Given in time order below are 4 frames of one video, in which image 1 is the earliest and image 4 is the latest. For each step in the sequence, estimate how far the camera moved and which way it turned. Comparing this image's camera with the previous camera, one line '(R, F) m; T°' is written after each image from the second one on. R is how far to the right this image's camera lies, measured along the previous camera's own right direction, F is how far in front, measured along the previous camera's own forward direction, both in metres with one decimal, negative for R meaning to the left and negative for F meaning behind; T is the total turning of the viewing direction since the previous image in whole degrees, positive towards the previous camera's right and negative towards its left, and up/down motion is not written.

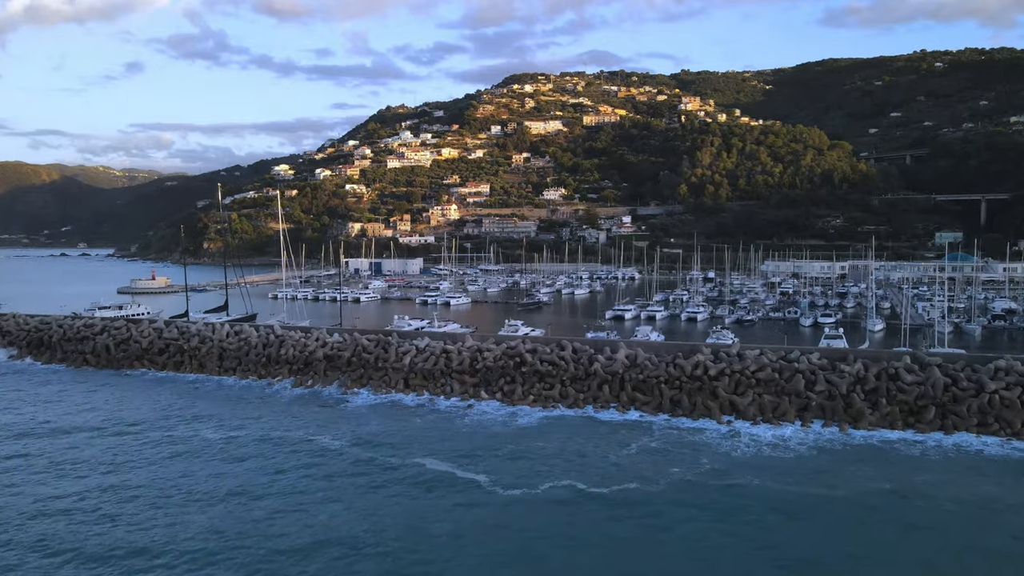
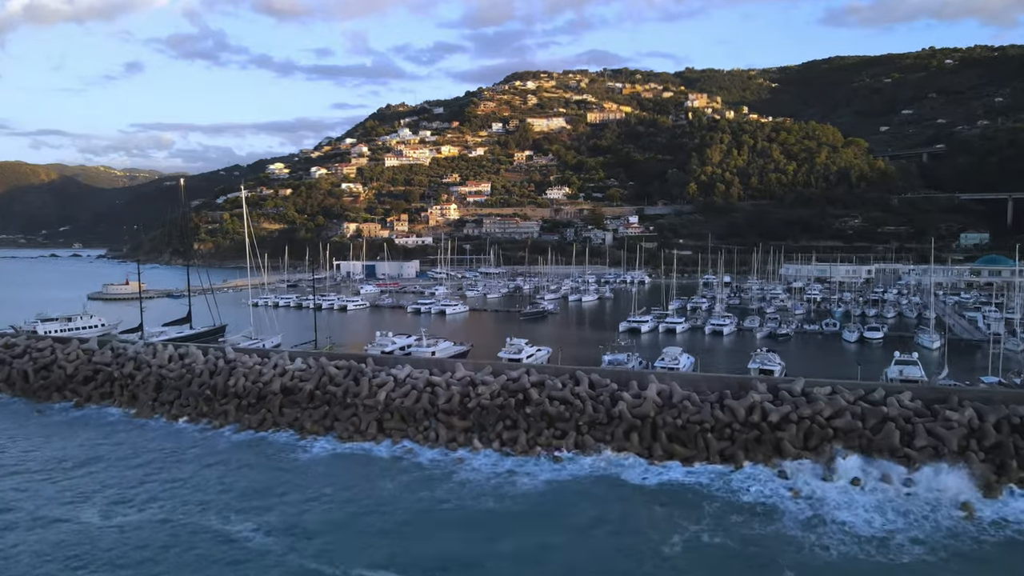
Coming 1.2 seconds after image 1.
(0.0, +4.7) m; 0°
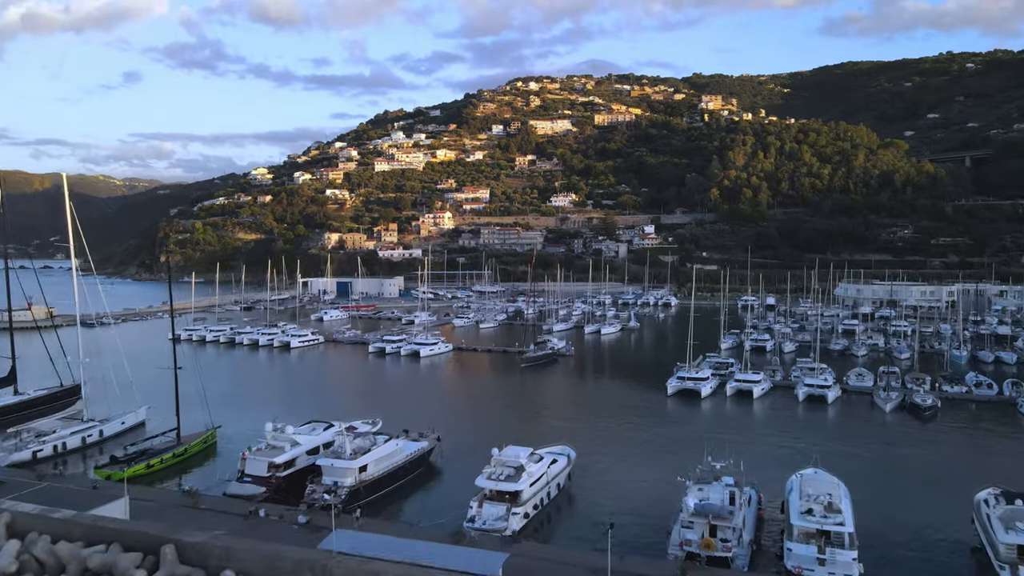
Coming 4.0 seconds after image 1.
(+0.2, +12.0) m; 0°
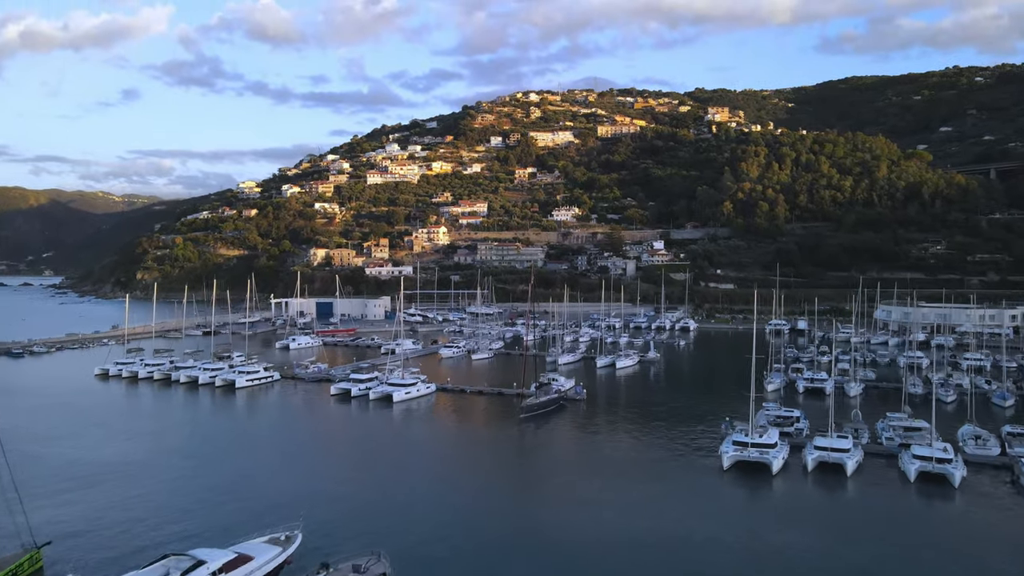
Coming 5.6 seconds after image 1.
(+0.1, +6.9) m; 0°
